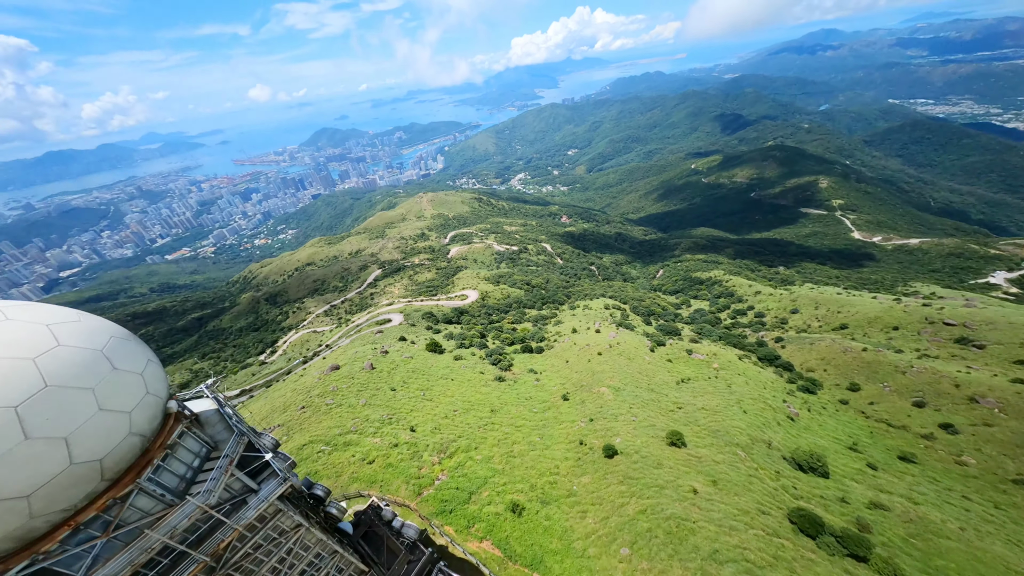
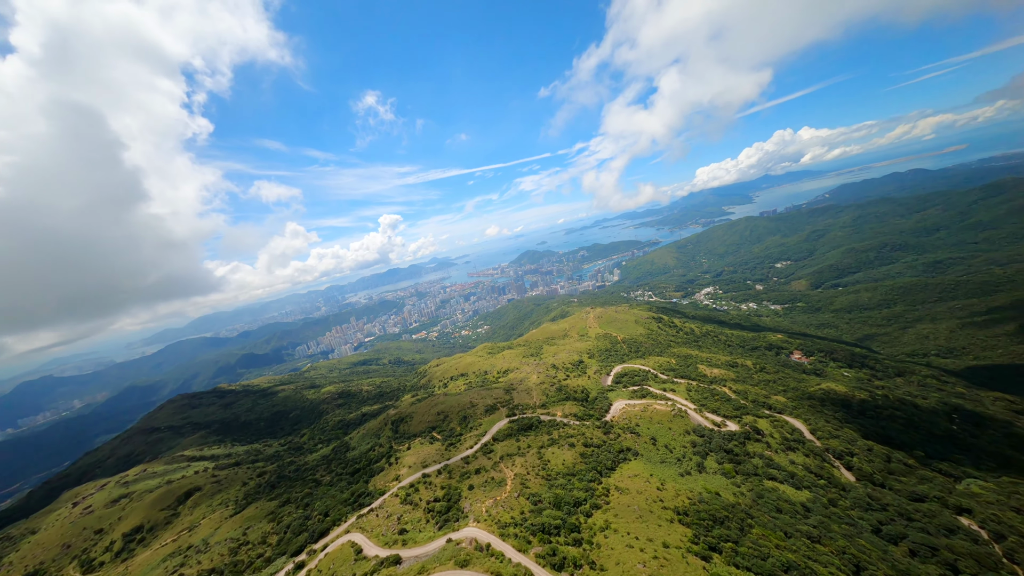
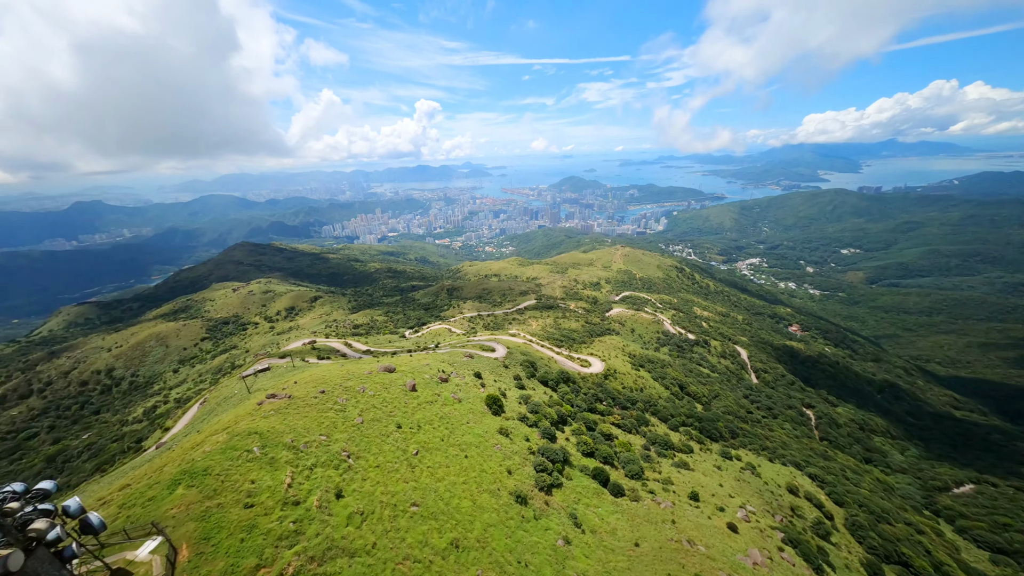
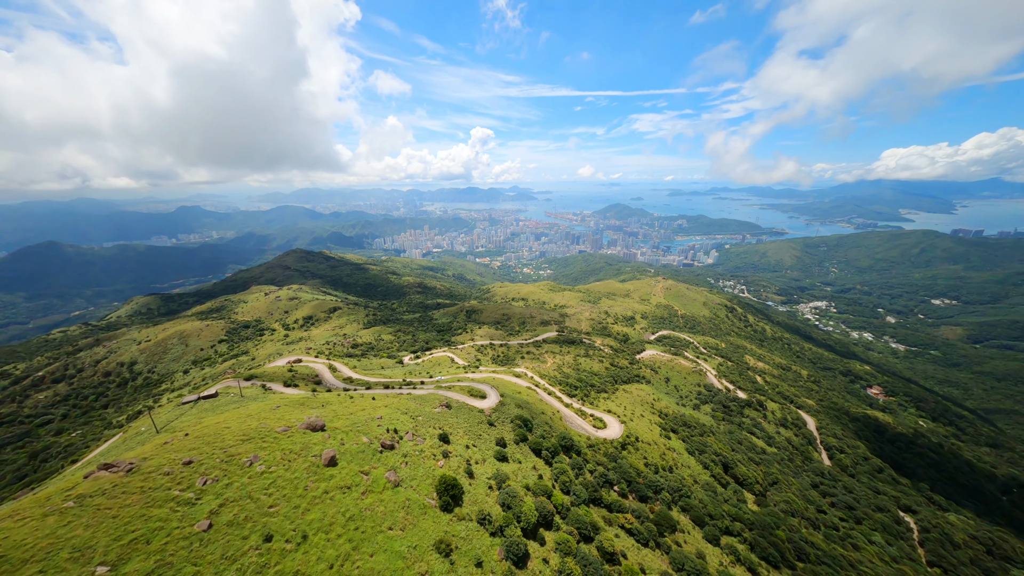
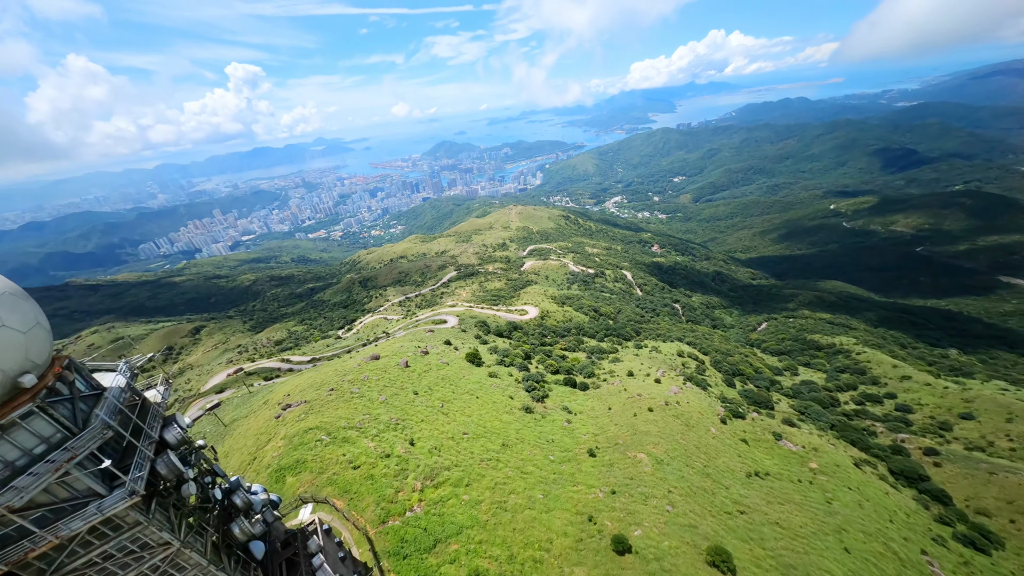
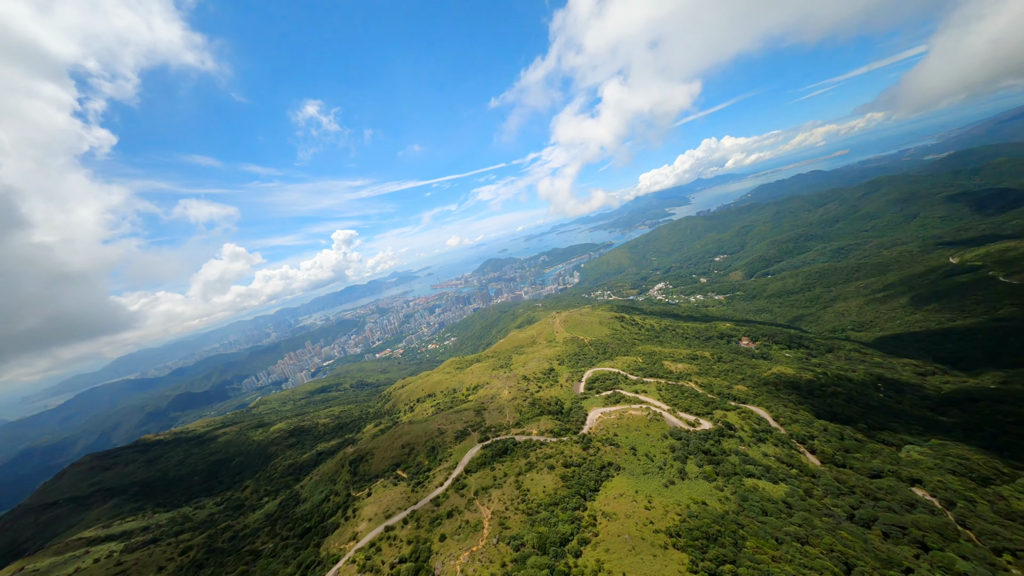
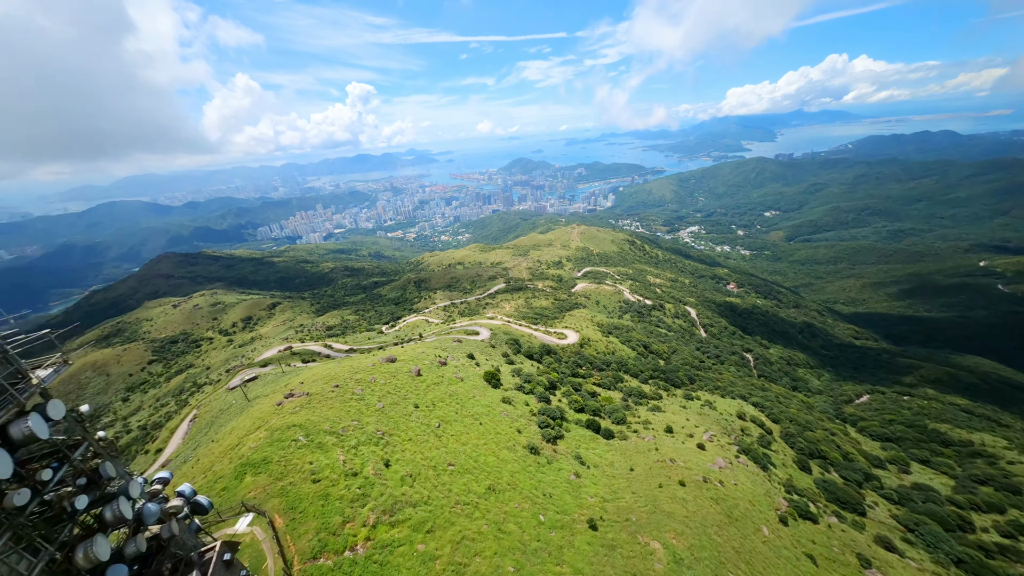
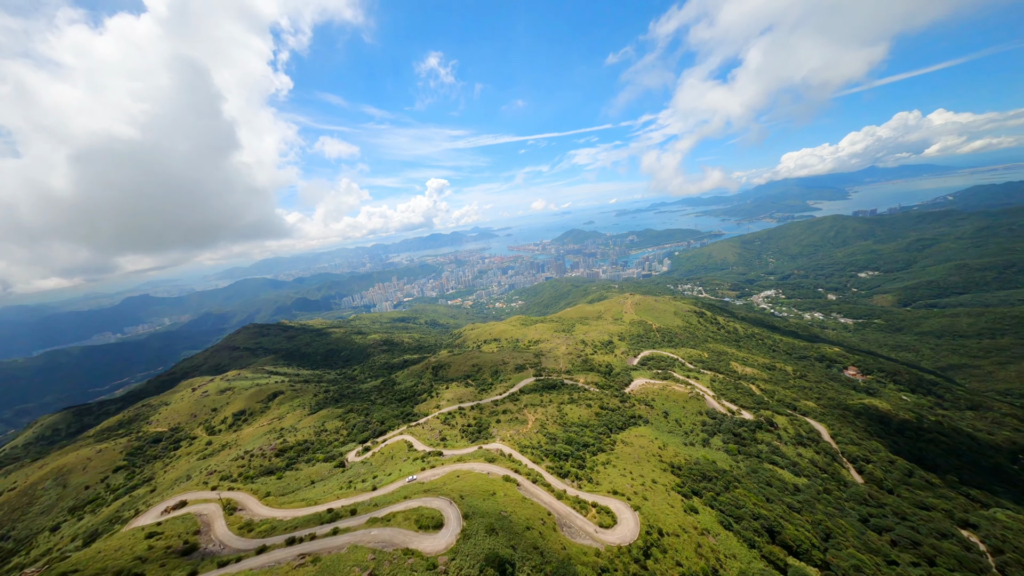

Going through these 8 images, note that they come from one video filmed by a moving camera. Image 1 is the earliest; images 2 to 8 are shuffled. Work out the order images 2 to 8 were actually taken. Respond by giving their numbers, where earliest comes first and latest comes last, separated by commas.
5, 7, 3, 4, 8, 2, 6
